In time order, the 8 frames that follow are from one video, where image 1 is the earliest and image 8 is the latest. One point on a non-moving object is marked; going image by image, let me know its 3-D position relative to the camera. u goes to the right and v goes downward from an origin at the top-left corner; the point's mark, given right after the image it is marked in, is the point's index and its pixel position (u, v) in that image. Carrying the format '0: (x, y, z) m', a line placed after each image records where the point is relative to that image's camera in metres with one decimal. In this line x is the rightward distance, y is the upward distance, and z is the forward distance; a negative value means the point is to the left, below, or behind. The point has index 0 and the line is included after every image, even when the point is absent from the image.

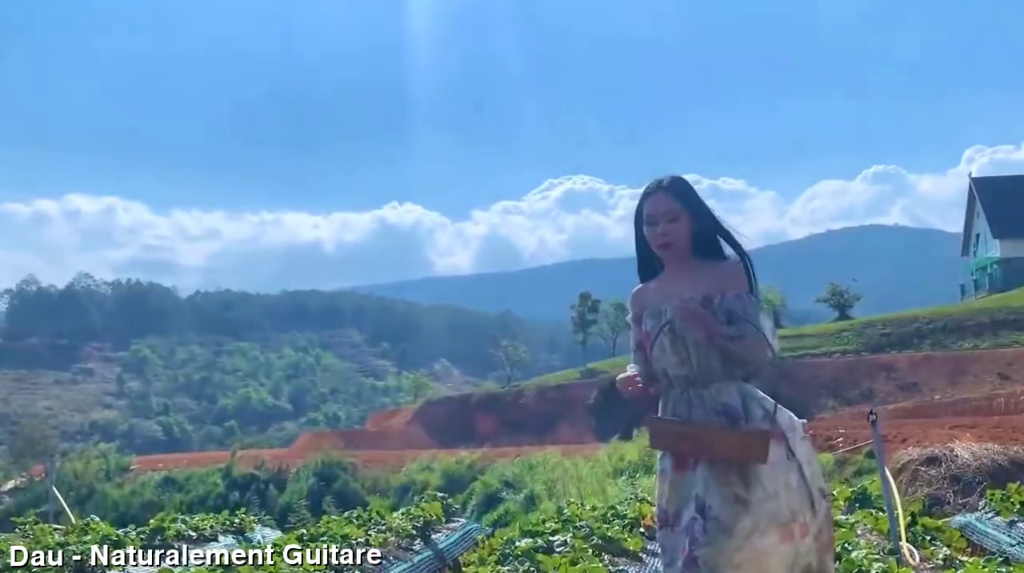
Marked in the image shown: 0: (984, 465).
0: (+6.1, -2.1, +14.8) m
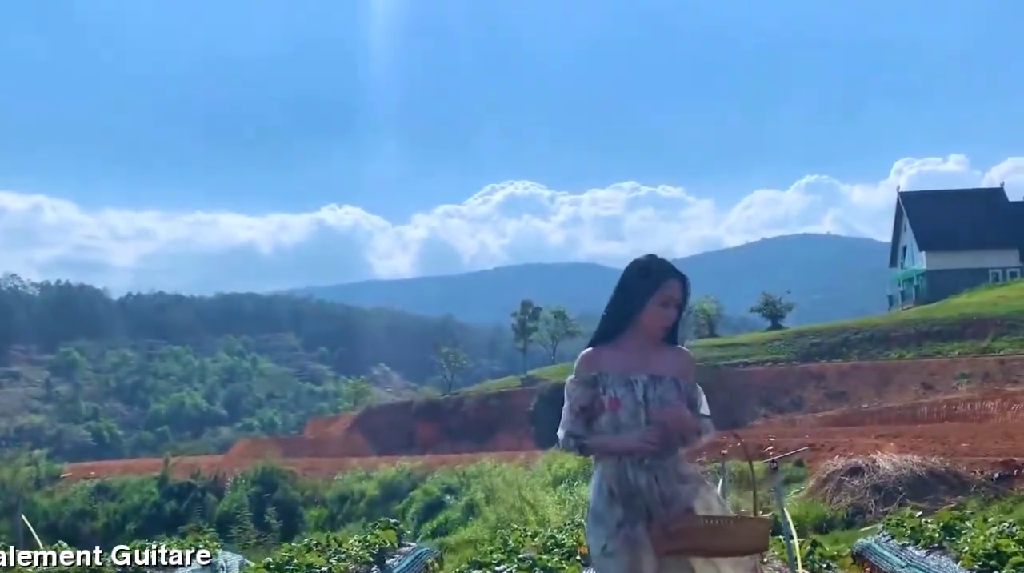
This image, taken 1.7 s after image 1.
0: (+5.3, -2.5, +15.9) m
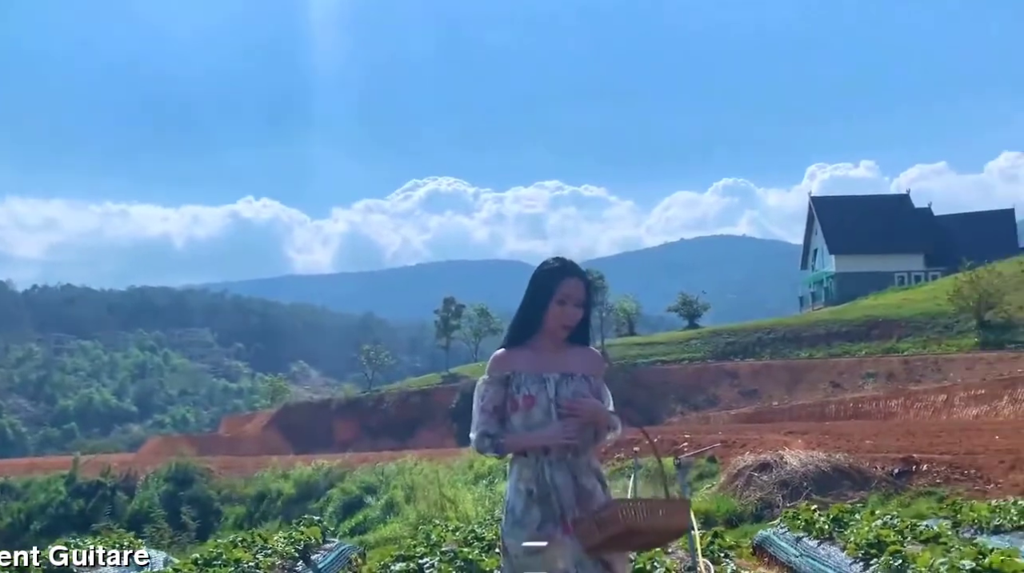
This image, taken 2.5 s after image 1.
0: (+4.3, -2.7, +17.2) m
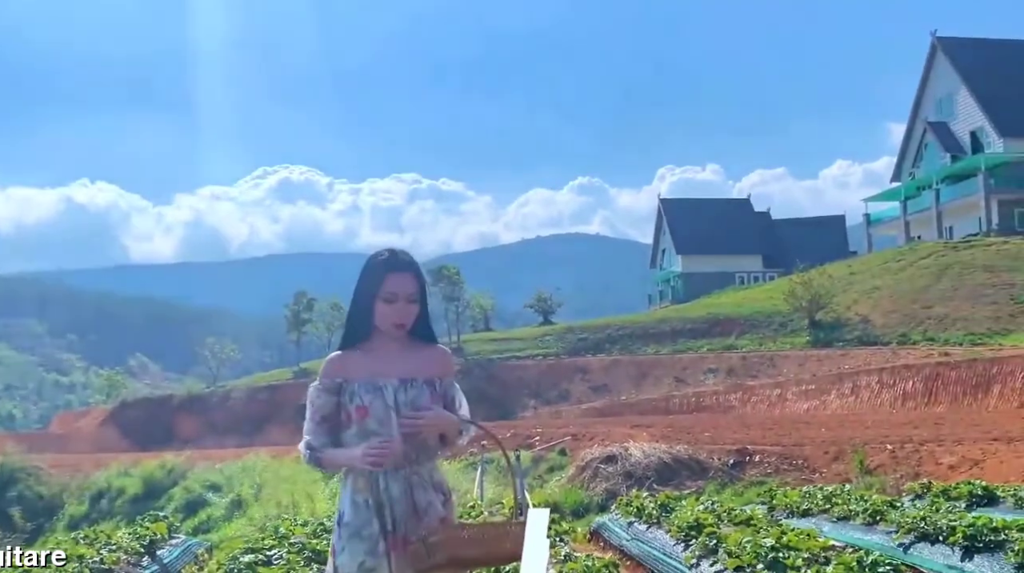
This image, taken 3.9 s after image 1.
0: (+2.1, -2.8, +19.0) m
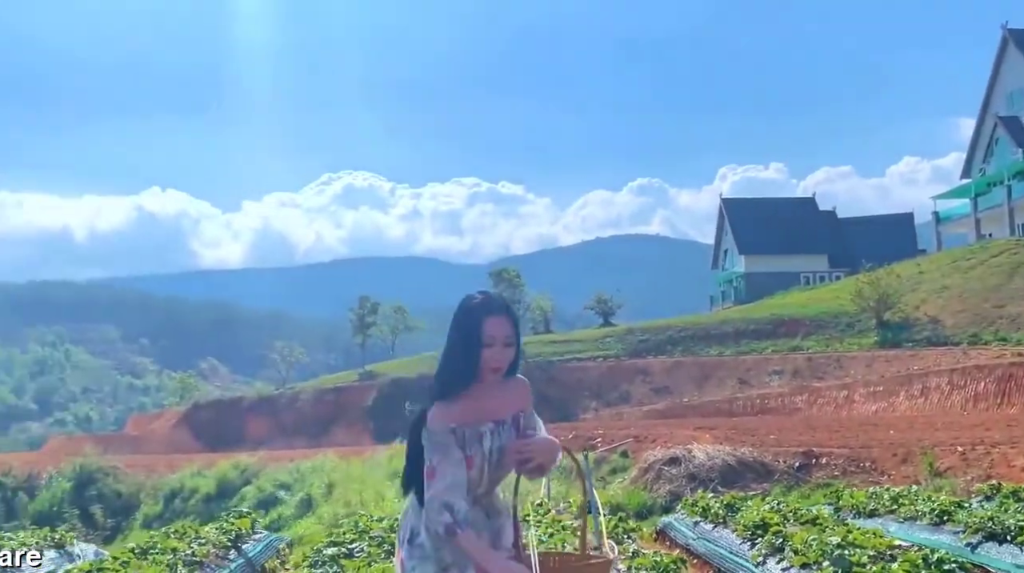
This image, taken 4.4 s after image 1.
0: (+3.1, -2.8, +18.5) m
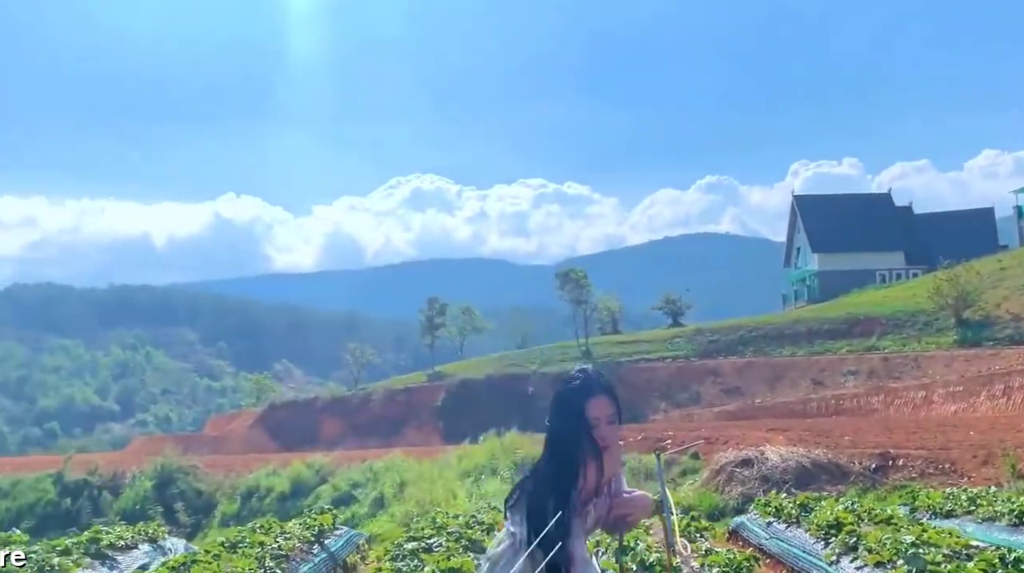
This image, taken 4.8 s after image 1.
0: (+4.1, -2.7, +17.7) m
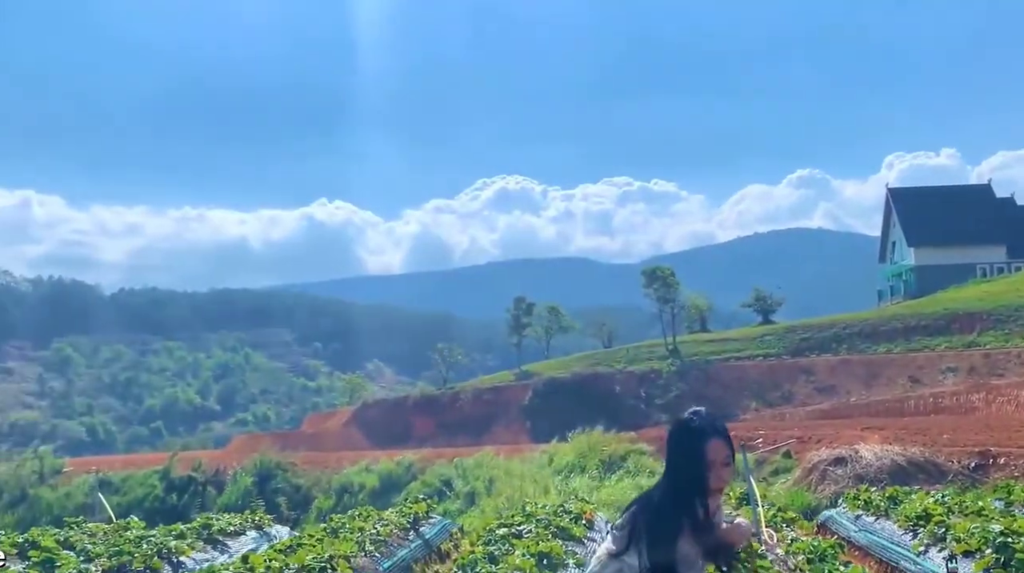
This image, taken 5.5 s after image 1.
0: (+5.2, -2.5, +16.8) m
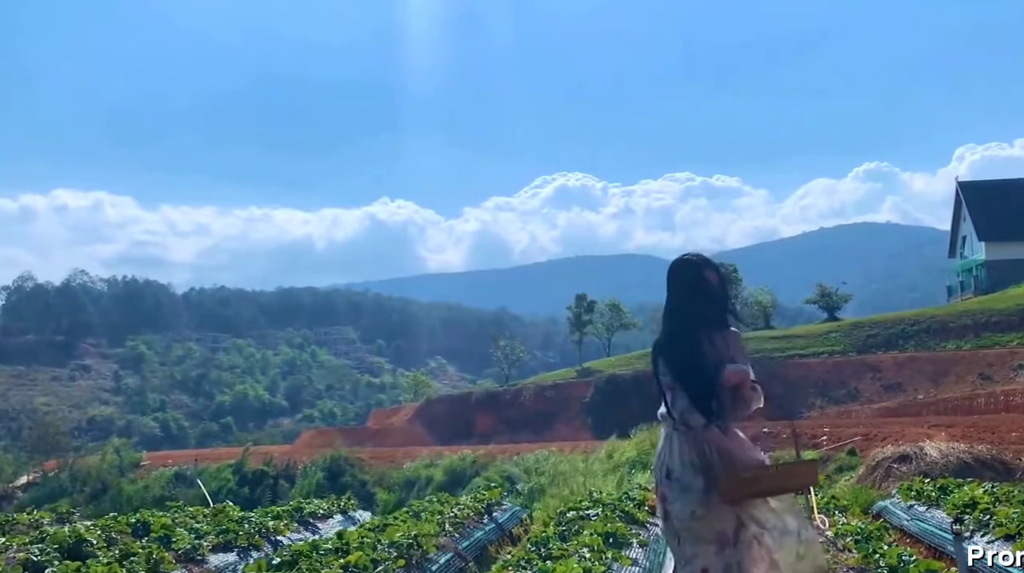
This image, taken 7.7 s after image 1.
0: (+6.0, -2.4, +16.6) m
